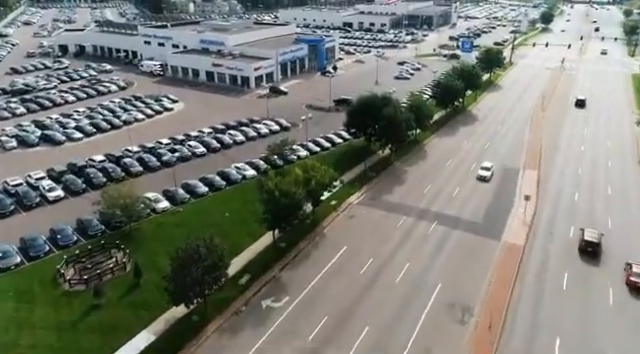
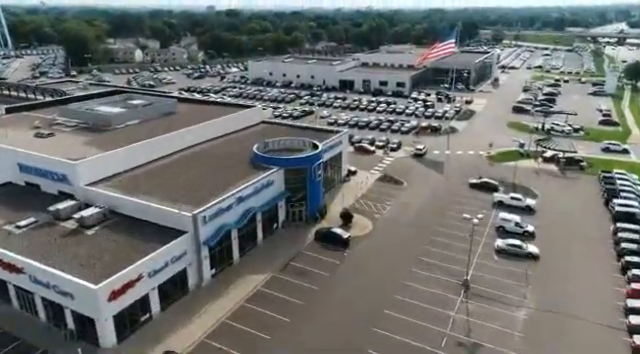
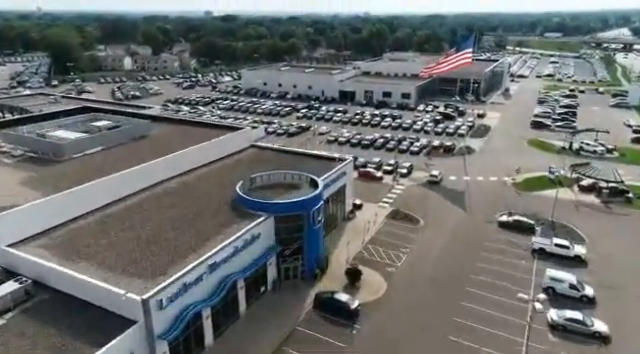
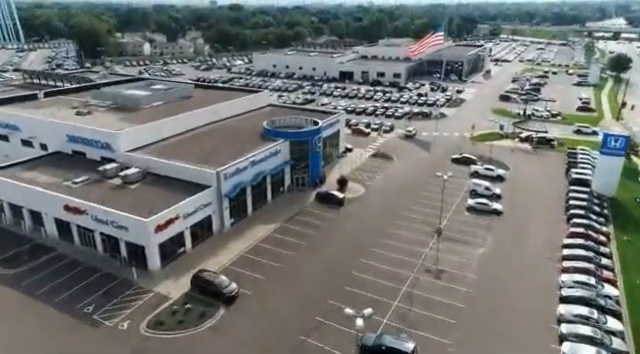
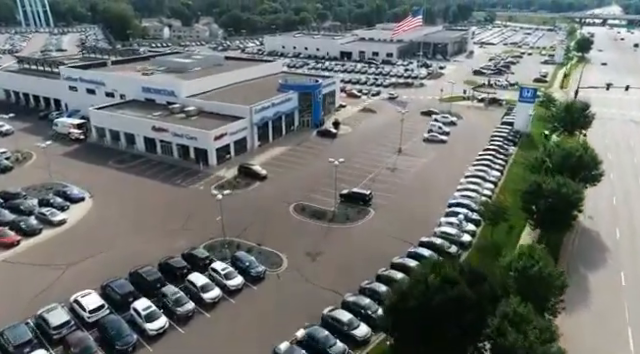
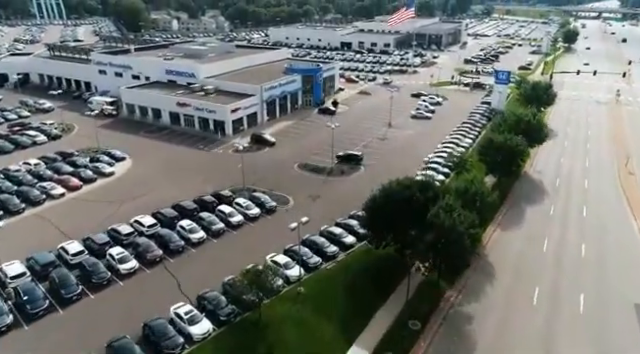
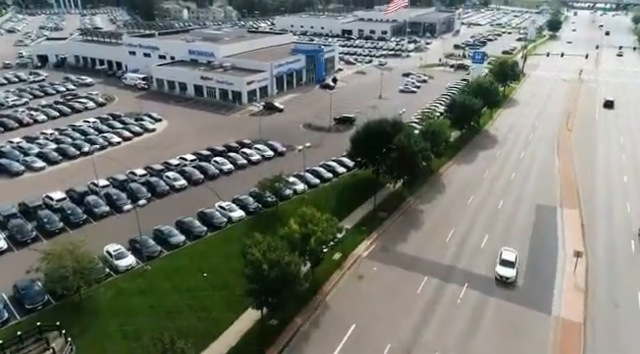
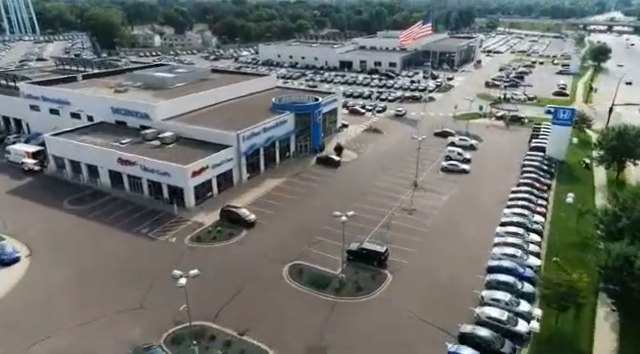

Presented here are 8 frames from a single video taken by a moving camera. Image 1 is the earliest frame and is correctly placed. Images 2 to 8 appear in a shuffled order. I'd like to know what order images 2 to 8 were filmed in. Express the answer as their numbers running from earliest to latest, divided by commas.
7, 6, 5, 8, 4, 2, 3
